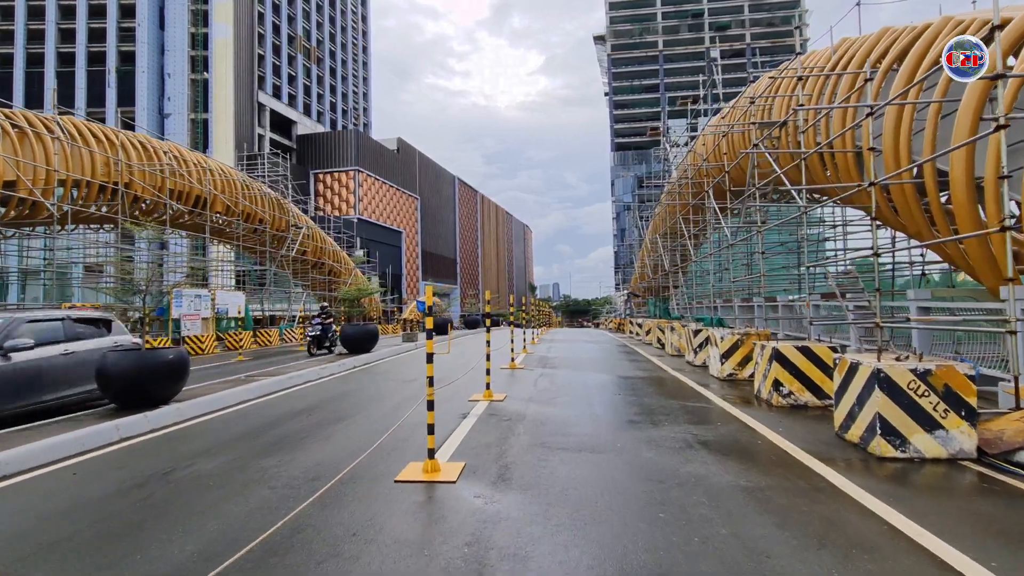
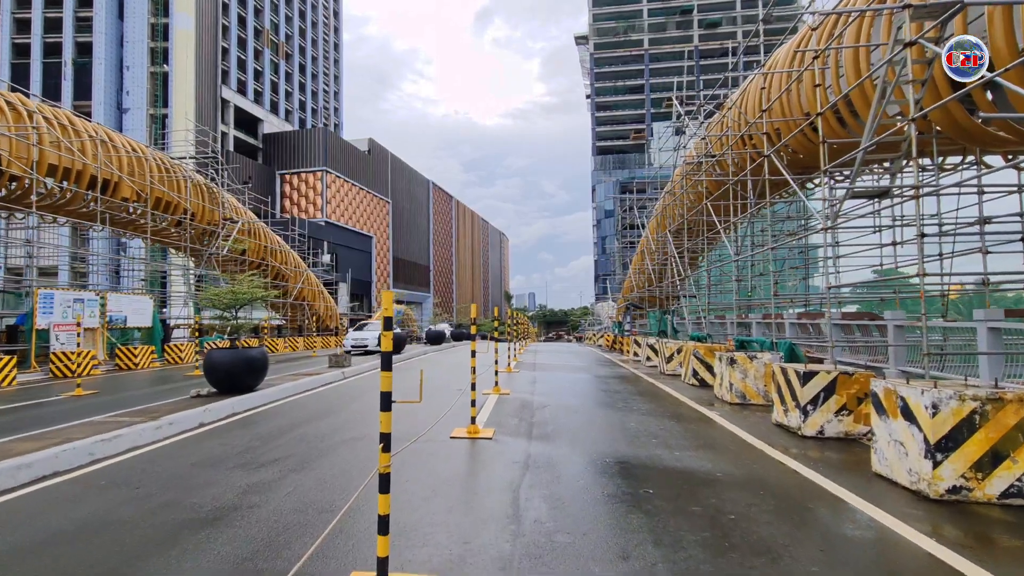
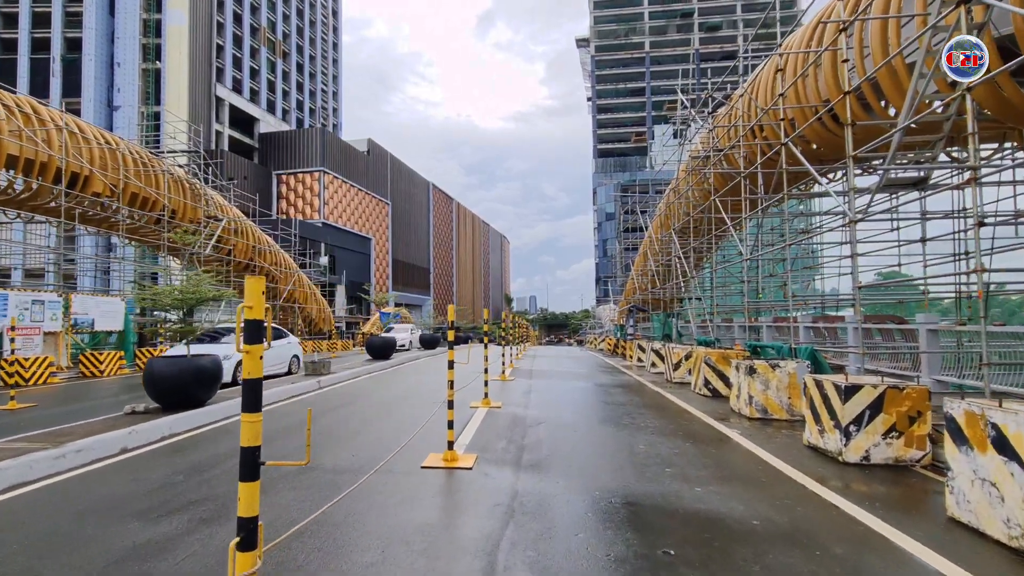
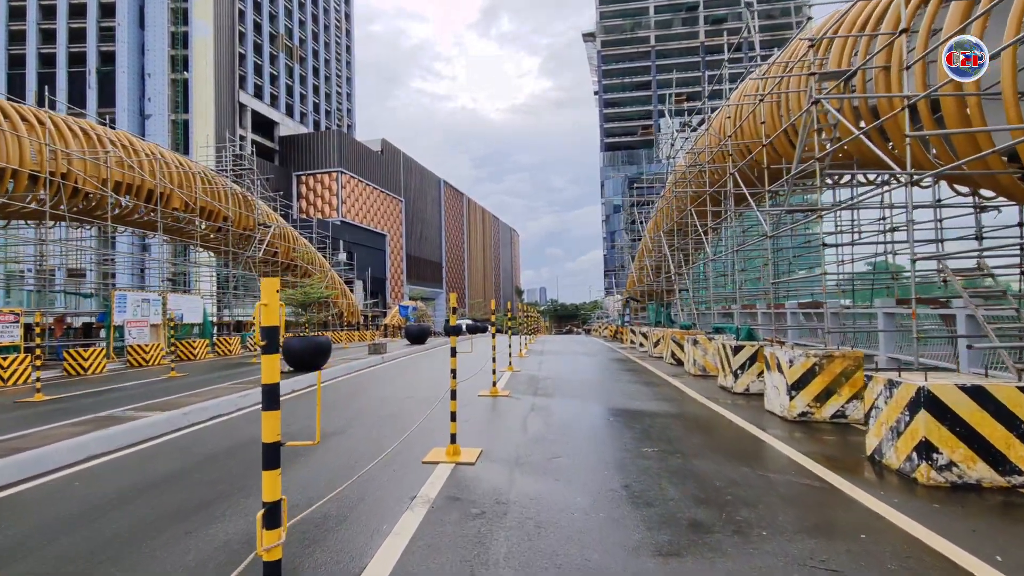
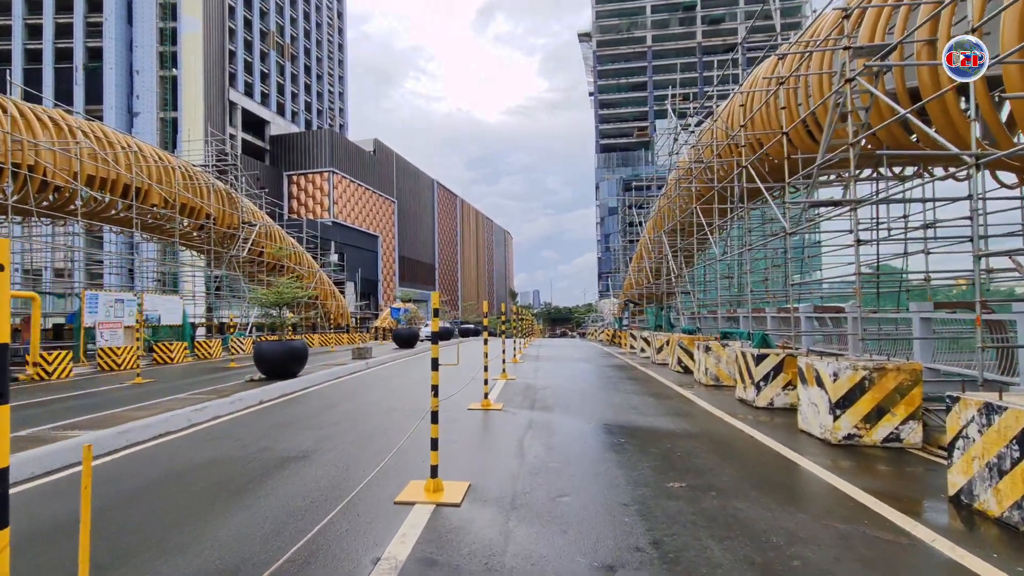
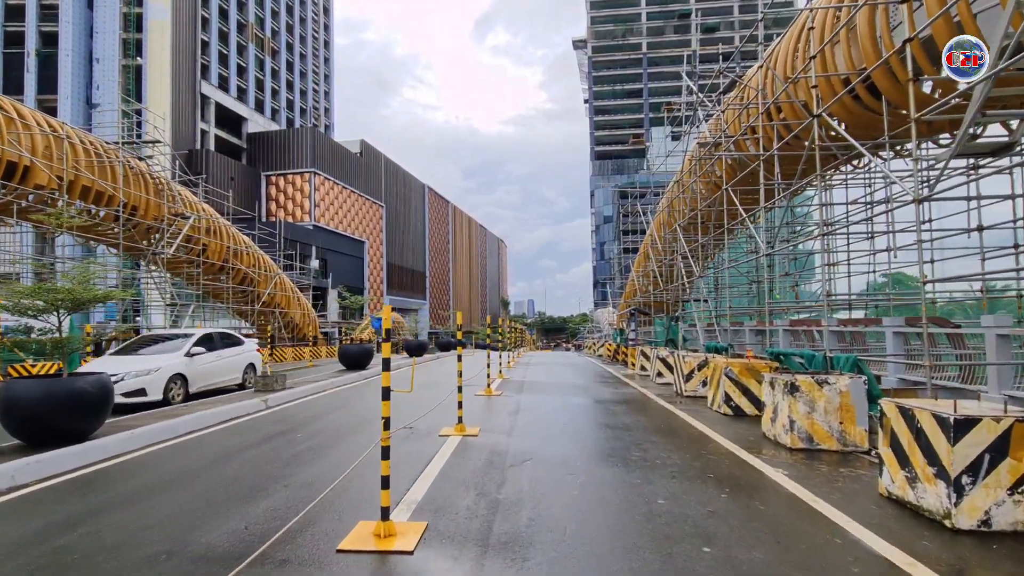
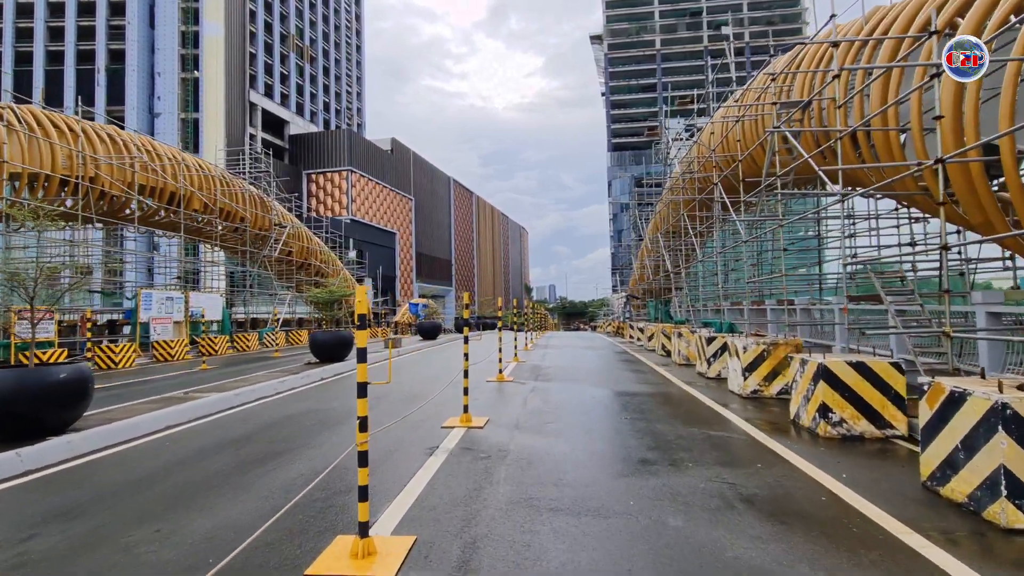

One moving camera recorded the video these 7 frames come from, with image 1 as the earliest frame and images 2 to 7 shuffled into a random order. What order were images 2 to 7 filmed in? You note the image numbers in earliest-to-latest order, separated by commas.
7, 4, 5, 2, 3, 6
